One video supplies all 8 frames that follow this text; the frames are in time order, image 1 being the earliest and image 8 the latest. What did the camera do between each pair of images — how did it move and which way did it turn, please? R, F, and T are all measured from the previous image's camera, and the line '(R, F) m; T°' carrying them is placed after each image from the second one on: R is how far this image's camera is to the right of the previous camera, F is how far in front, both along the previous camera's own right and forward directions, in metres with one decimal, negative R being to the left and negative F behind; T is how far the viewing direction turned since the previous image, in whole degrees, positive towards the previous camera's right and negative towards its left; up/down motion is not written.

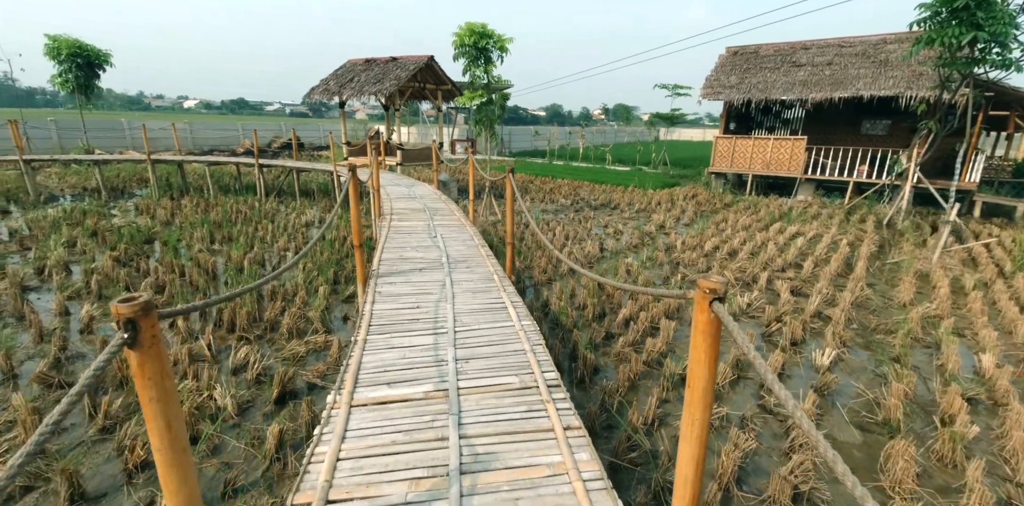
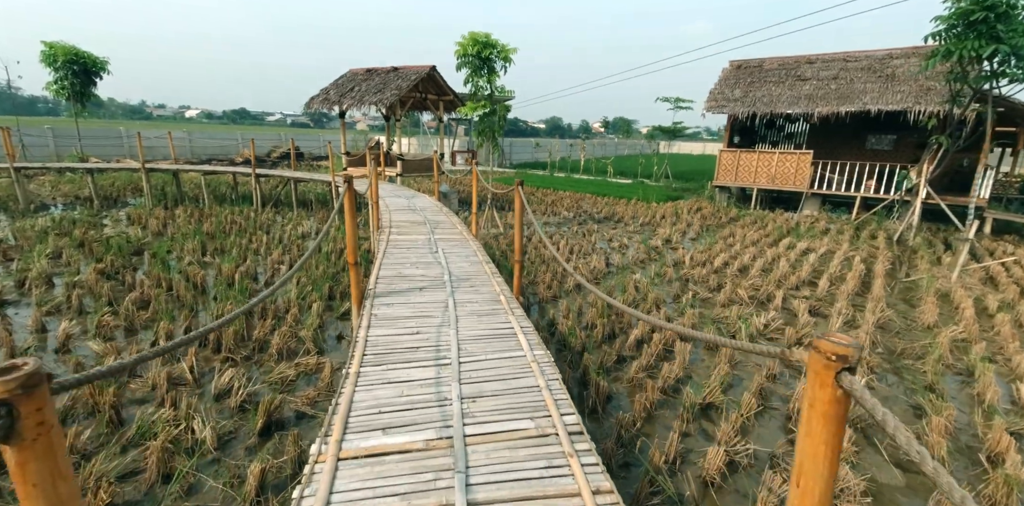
(-0.1, +0.3) m; 0°
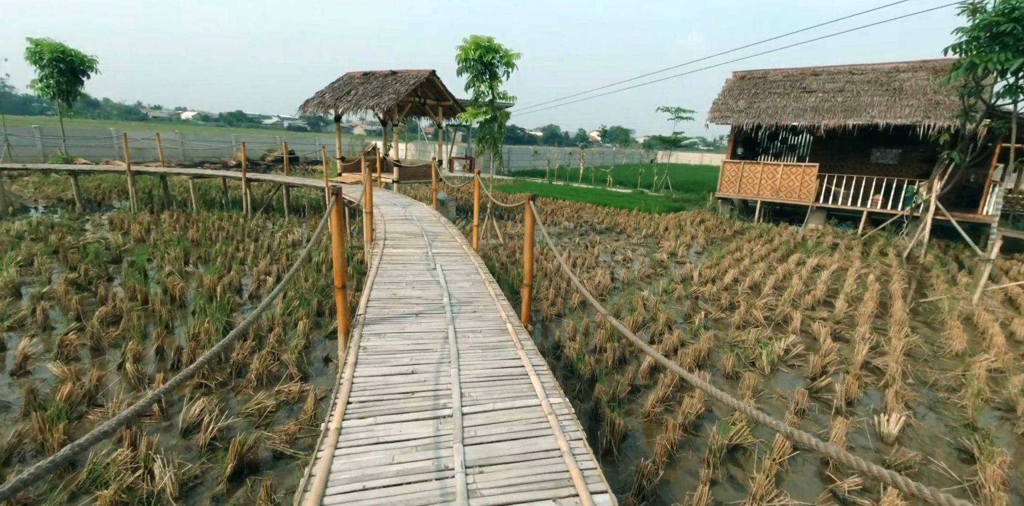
(-0.1, +0.4) m; +1°
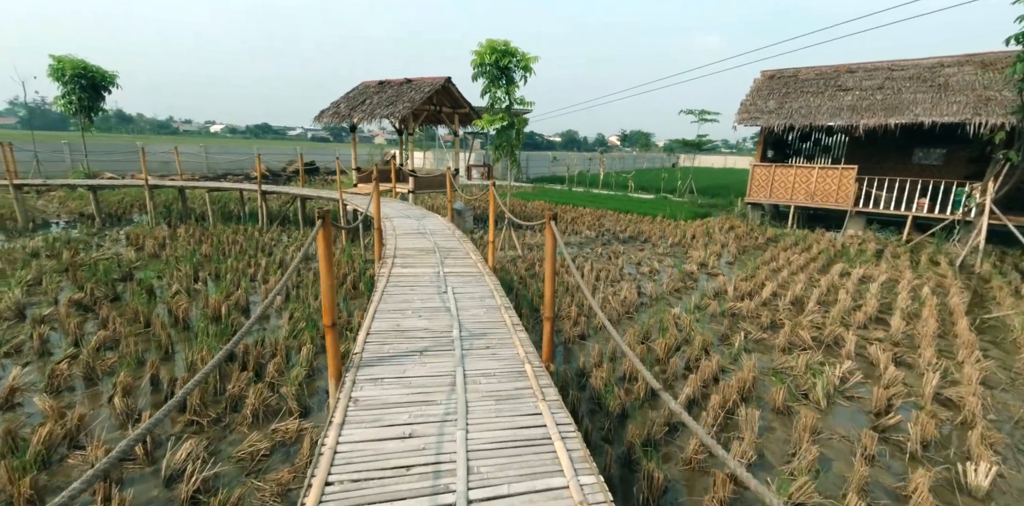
(0.0, +0.5) m; -2°
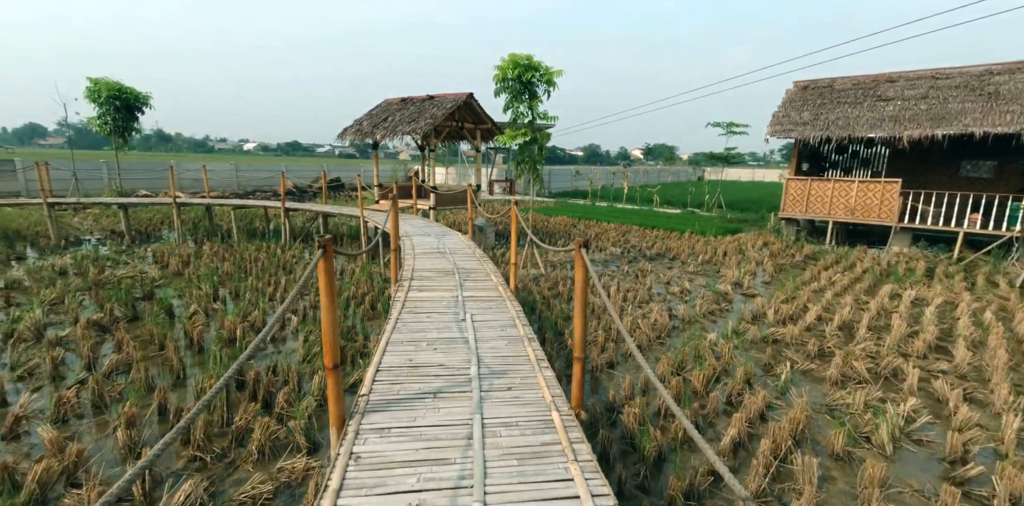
(0.0, +0.3) m; -3°
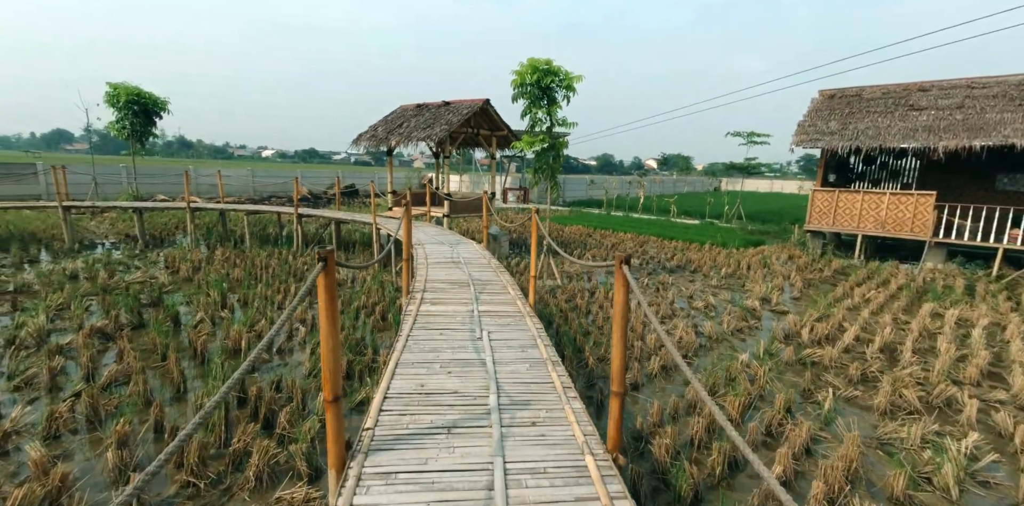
(-0.1, +0.3) m; -1°
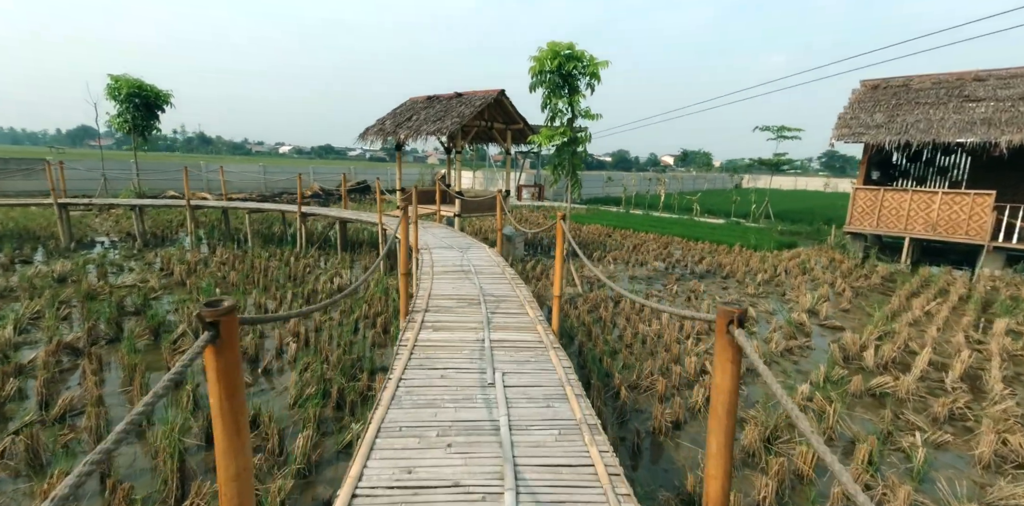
(-0.1, +0.9) m; -2°
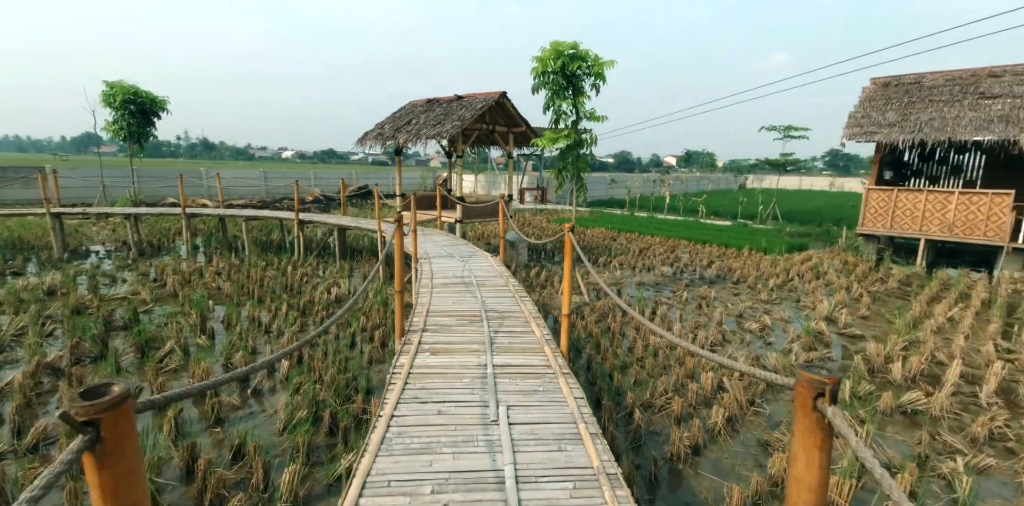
(0.0, +0.3) m; 0°
